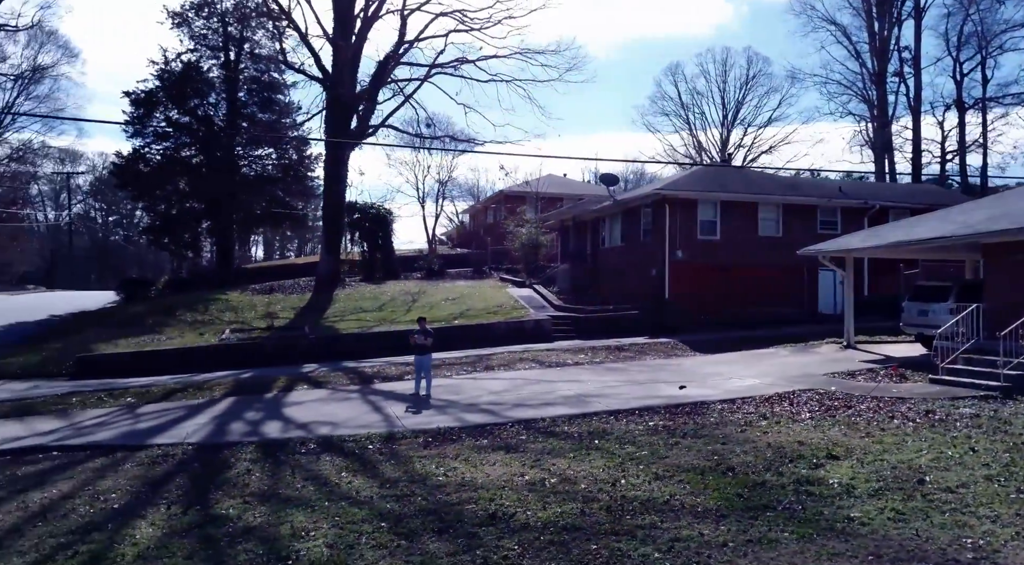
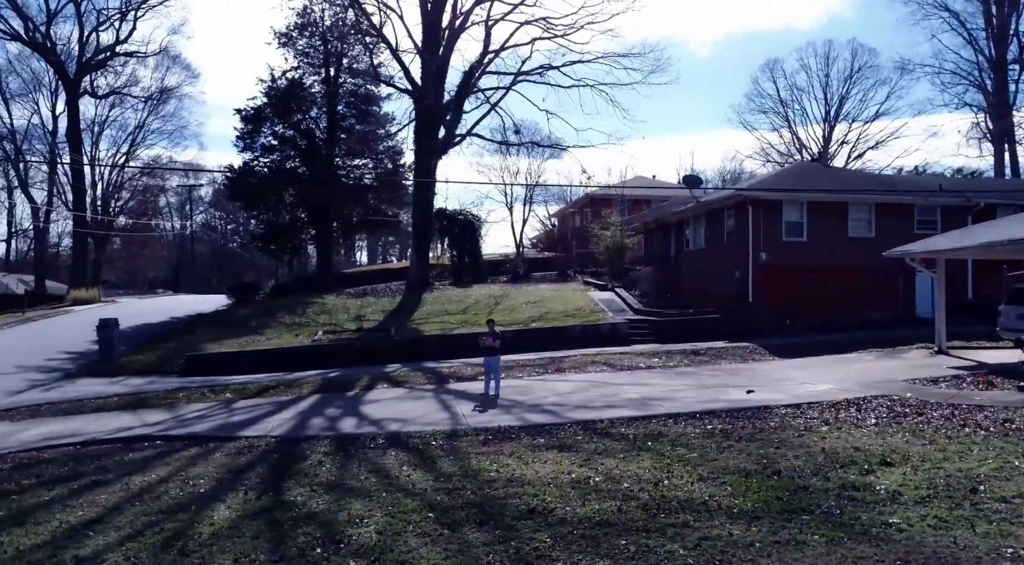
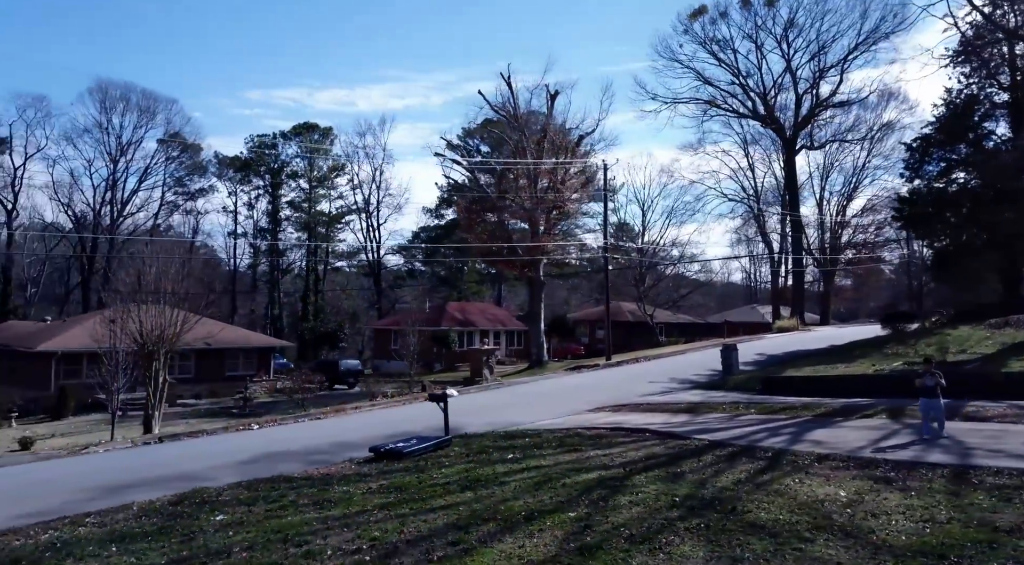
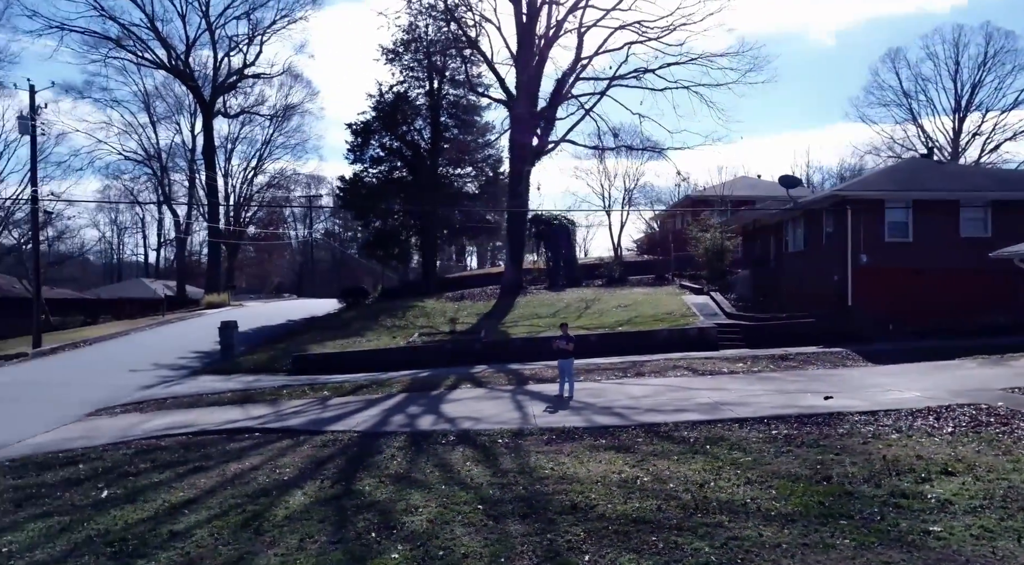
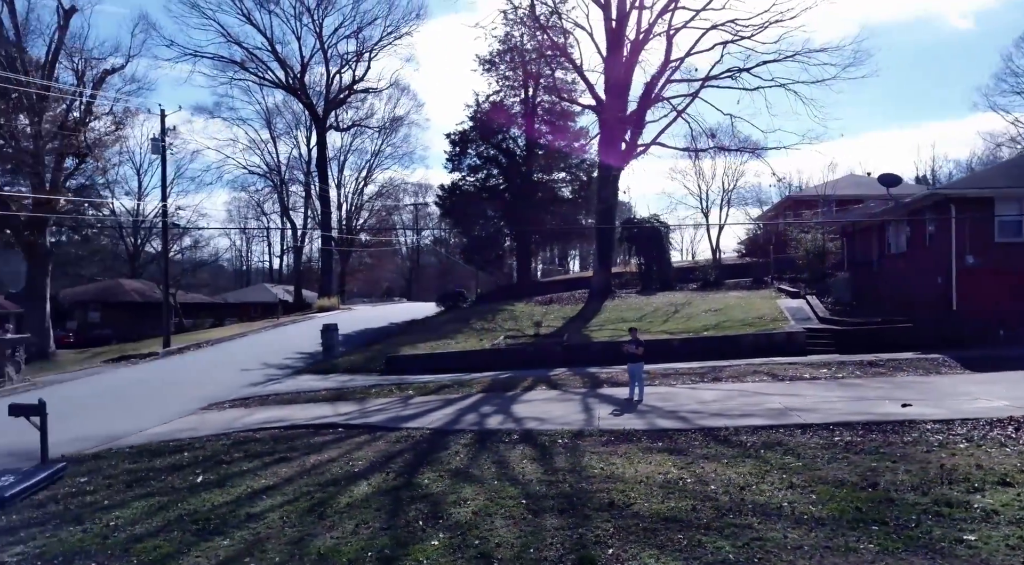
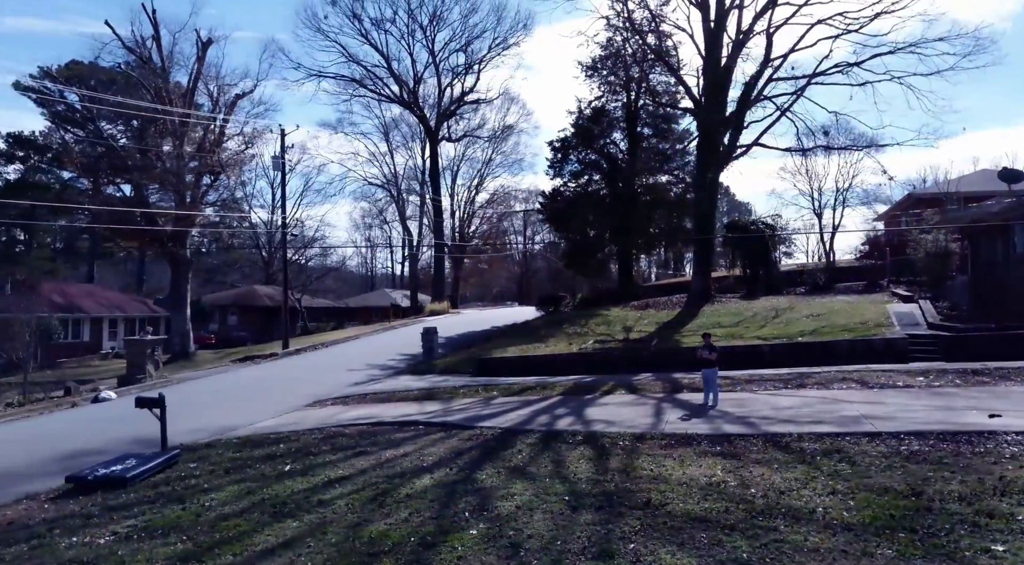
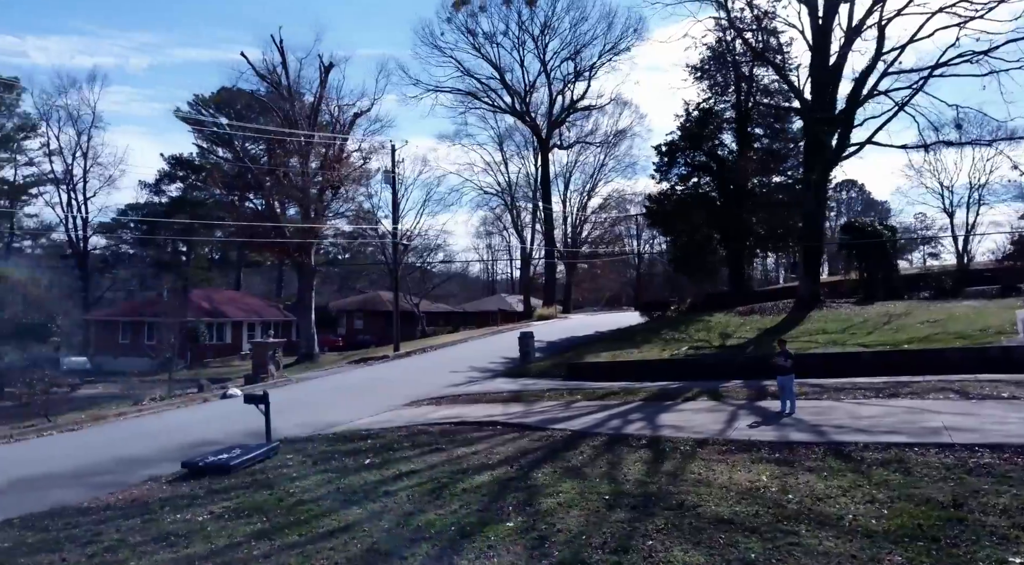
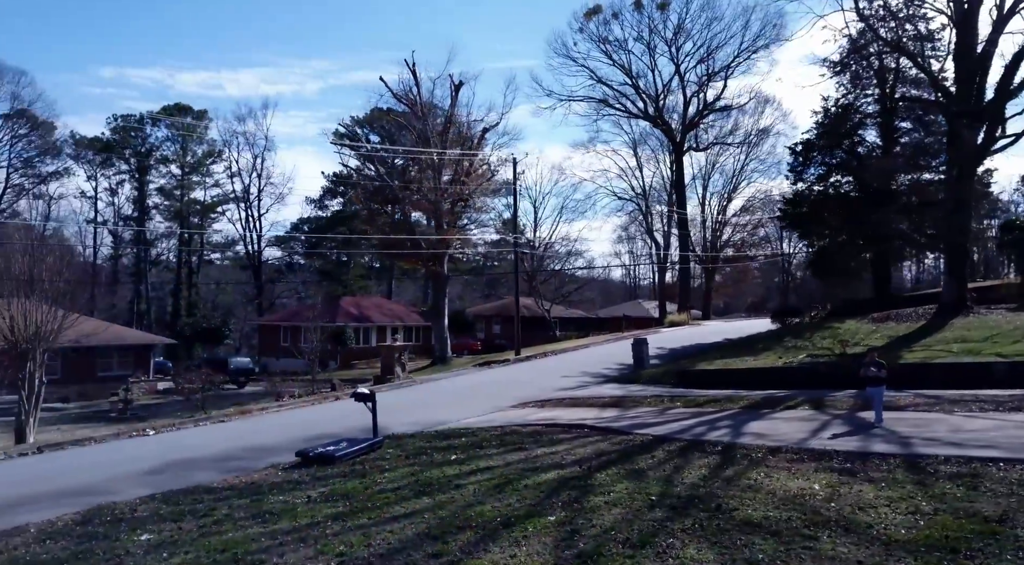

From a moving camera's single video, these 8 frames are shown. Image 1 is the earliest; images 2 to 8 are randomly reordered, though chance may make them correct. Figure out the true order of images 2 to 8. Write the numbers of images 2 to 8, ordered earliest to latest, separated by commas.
2, 4, 5, 6, 7, 8, 3
